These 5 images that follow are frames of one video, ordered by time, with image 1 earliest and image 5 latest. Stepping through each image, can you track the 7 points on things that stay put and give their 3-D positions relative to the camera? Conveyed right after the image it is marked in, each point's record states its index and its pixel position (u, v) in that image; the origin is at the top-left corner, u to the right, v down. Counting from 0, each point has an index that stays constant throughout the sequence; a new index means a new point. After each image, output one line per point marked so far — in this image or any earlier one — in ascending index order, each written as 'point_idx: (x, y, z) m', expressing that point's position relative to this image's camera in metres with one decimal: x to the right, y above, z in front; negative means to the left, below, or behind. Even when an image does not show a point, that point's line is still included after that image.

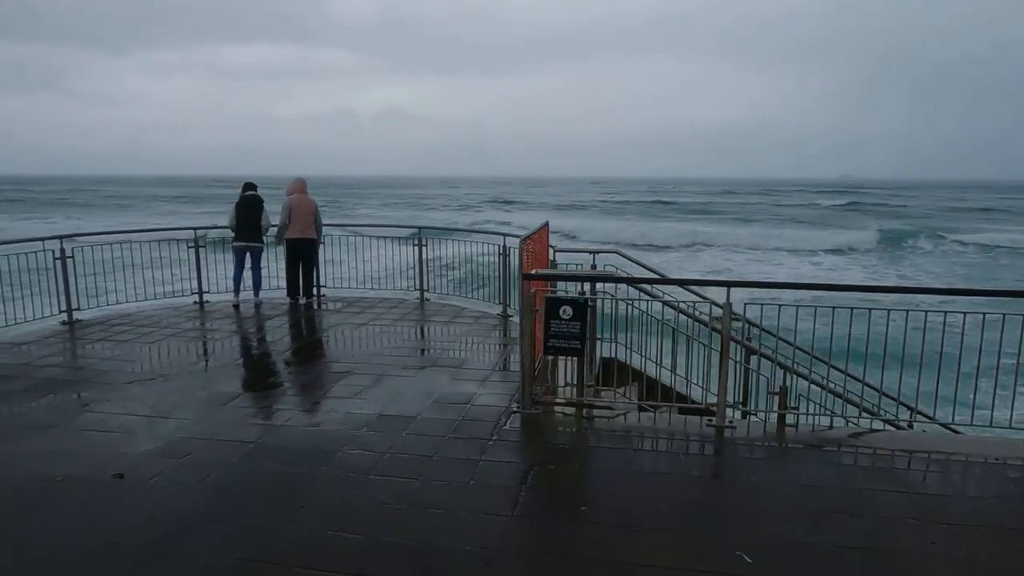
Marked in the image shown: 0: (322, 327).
0: (-2.3, -0.6, +8.4) m
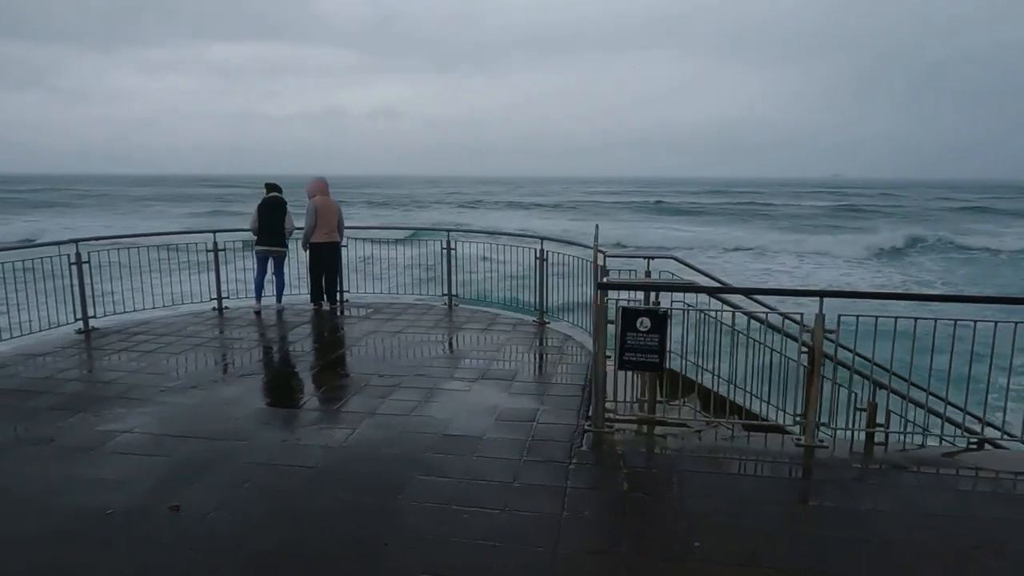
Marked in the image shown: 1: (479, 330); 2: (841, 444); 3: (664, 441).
0: (-1.9, -0.7, +8.1) m
1: (-0.4, -0.6, +8.0) m
2: (+2.4, -1.1, +4.8) m
3: (+1.1, -1.1, +4.9) m
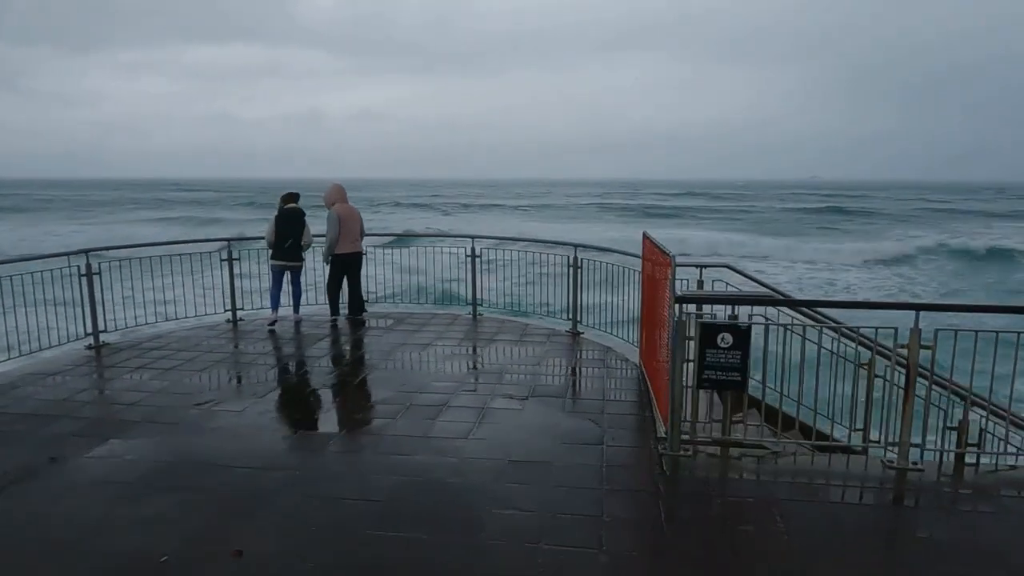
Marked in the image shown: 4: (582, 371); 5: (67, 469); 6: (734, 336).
0: (-1.5, -0.8, +7.7) m
1: (0.0, -0.7, +7.6) m
2: (+2.9, -1.2, +4.6) m
3: (+1.6, -1.2, +4.6) m
4: (+0.7, -1.0, +6.6) m
5: (-3.3, -1.3, +4.6) m
6: (+1.4, -0.3, +4.3) m
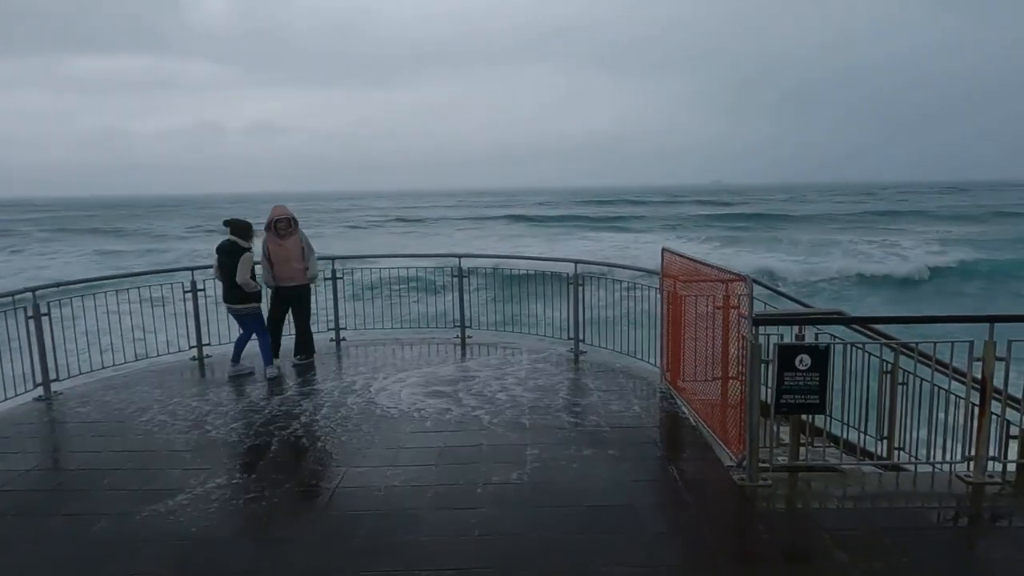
0: (-1.4, -1.1, +7.1) m
1: (+0.1, -0.9, +7.2) m
2: (+3.3, -1.3, +4.5) m
3: (+2.0, -1.3, +4.4) m
4: (+0.9, -1.2, +6.3) m
5: (-2.8, -1.7, +3.8) m
6: (+1.9, -0.4, +4.1) m
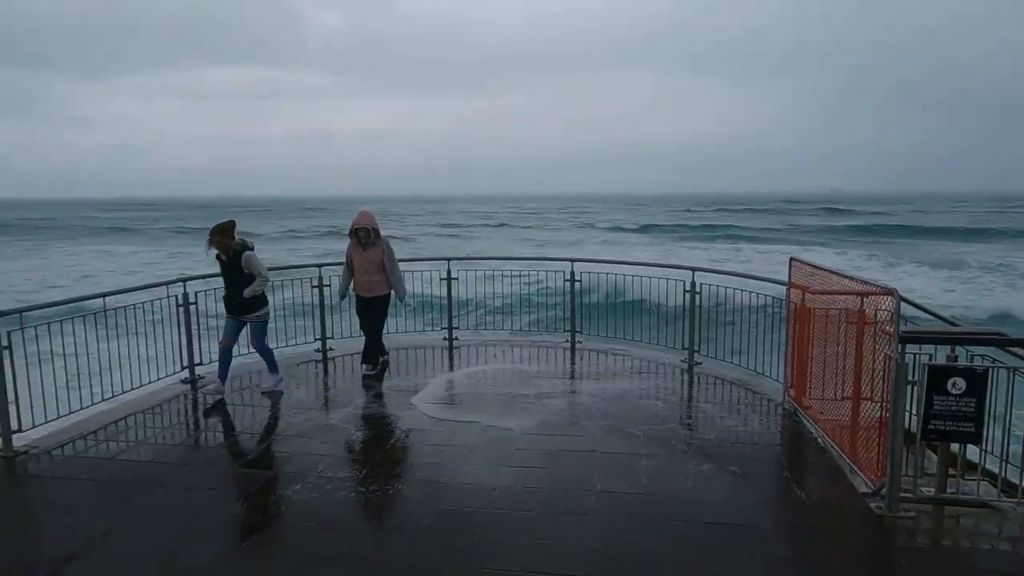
0: (-0.3, -1.1, +7.2) m
1: (+1.3, -1.0, +7.1) m
2: (+4.0, -1.4, +3.9) m
3: (+2.7, -1.4, +4.0) m
4: (+1.9, -1.2, +6.0) m
5: (-2.1, -1.6, +4.1) m
6: (+2.6, -0.5, +3.8) m
